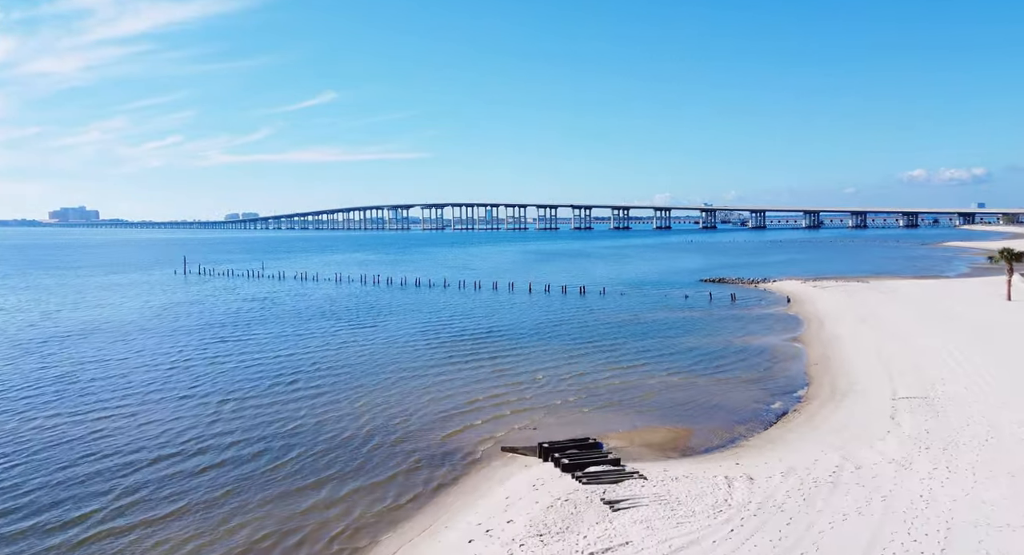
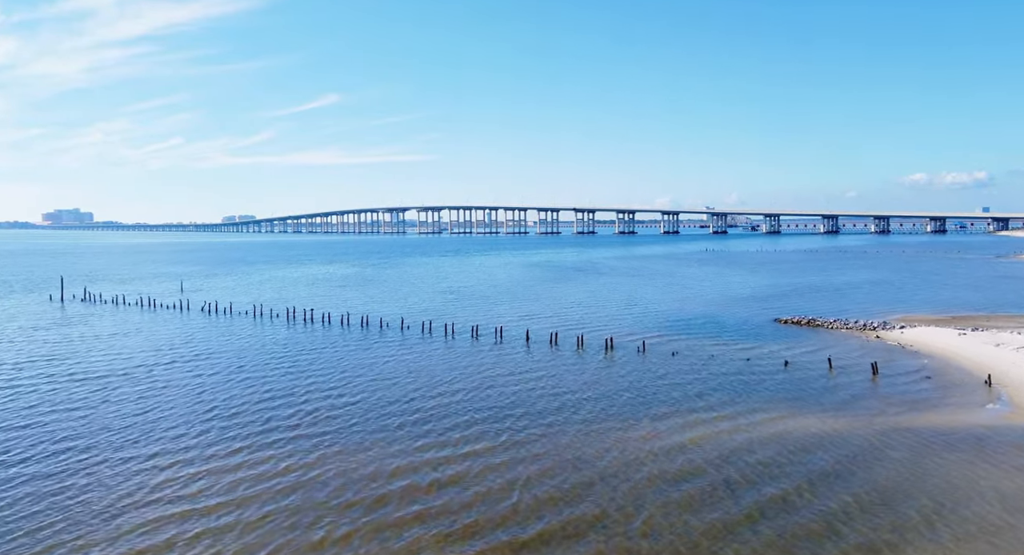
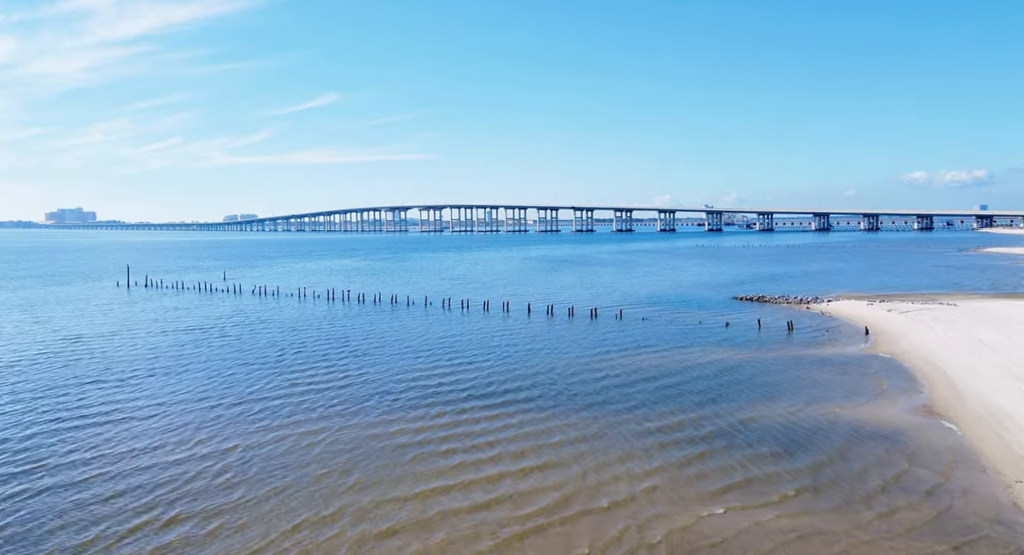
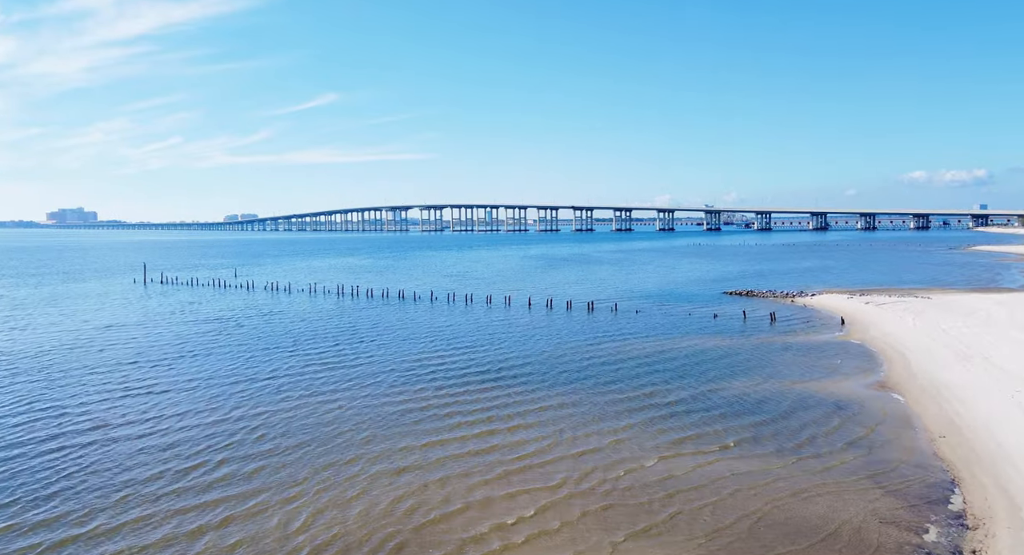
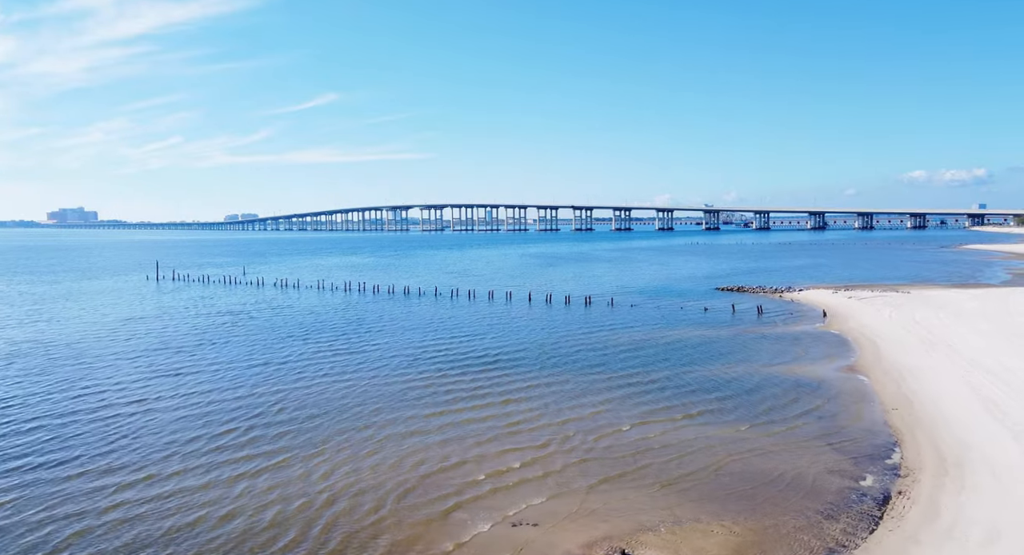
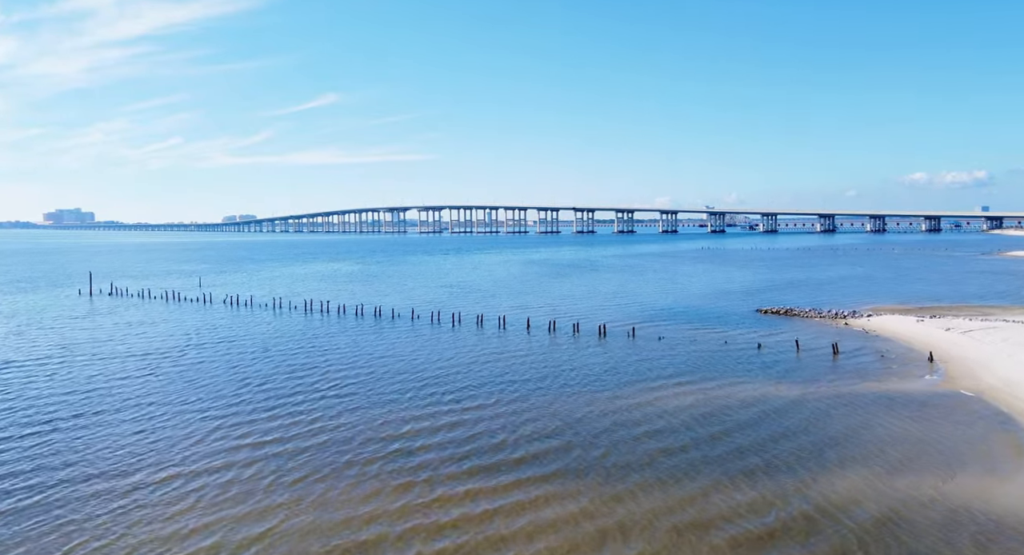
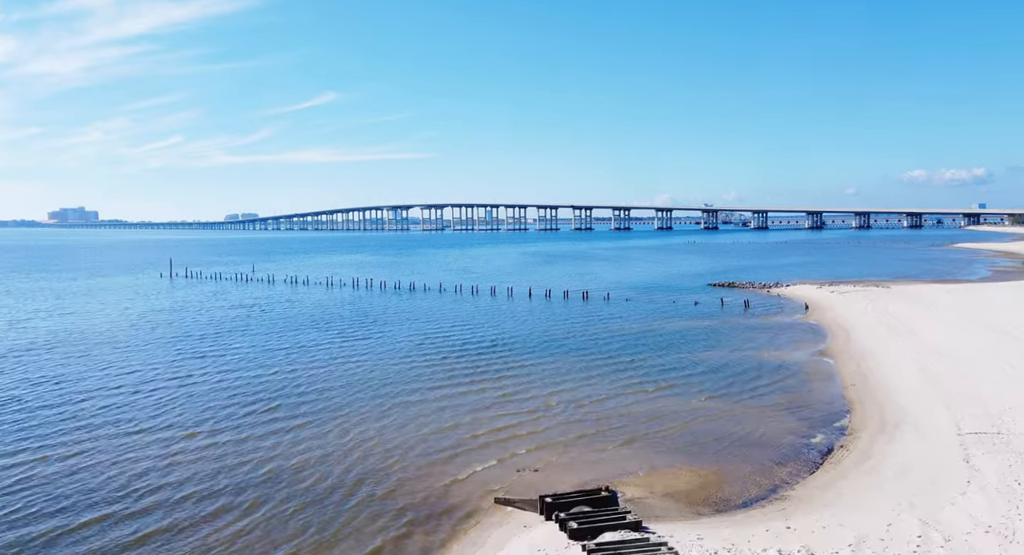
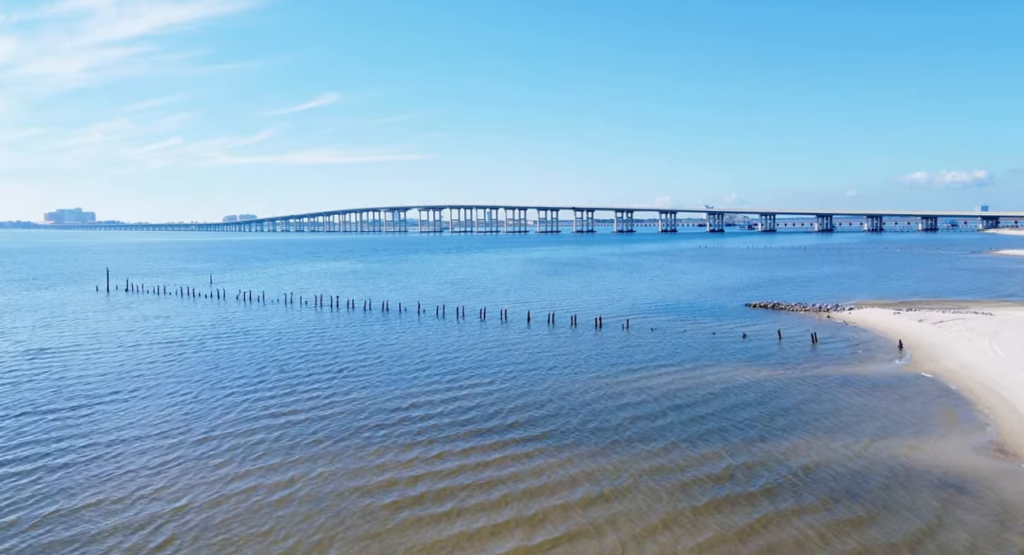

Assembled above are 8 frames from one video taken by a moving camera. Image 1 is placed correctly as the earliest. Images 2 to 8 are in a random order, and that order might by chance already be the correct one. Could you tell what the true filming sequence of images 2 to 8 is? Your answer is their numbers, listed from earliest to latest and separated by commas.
7, 5, 4, 3, 8, 6, 2
